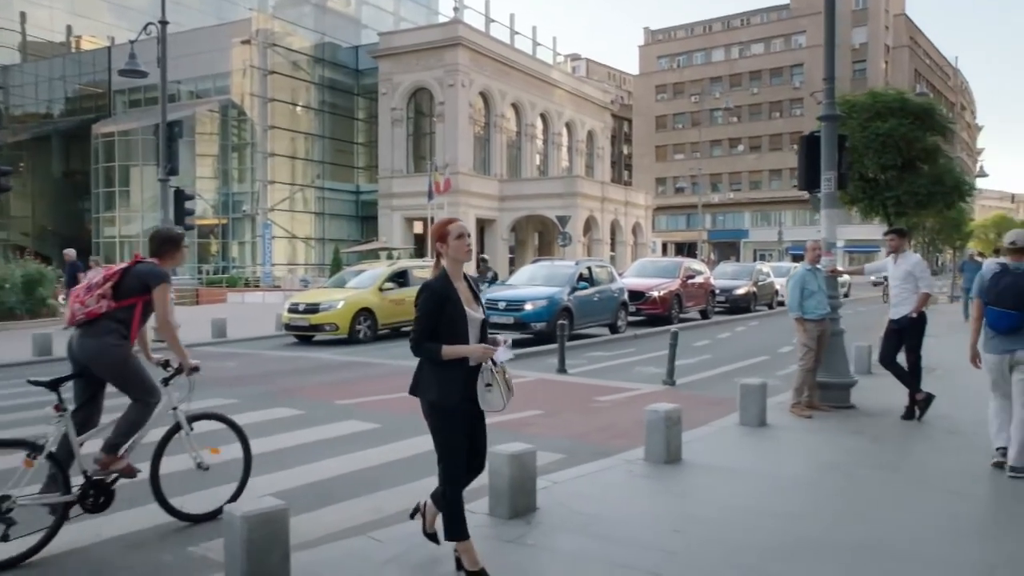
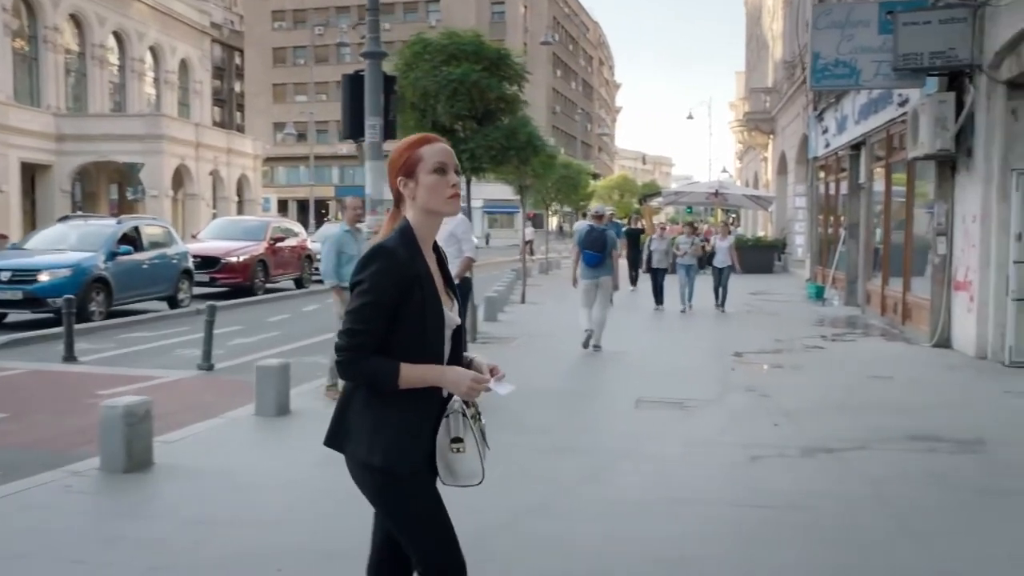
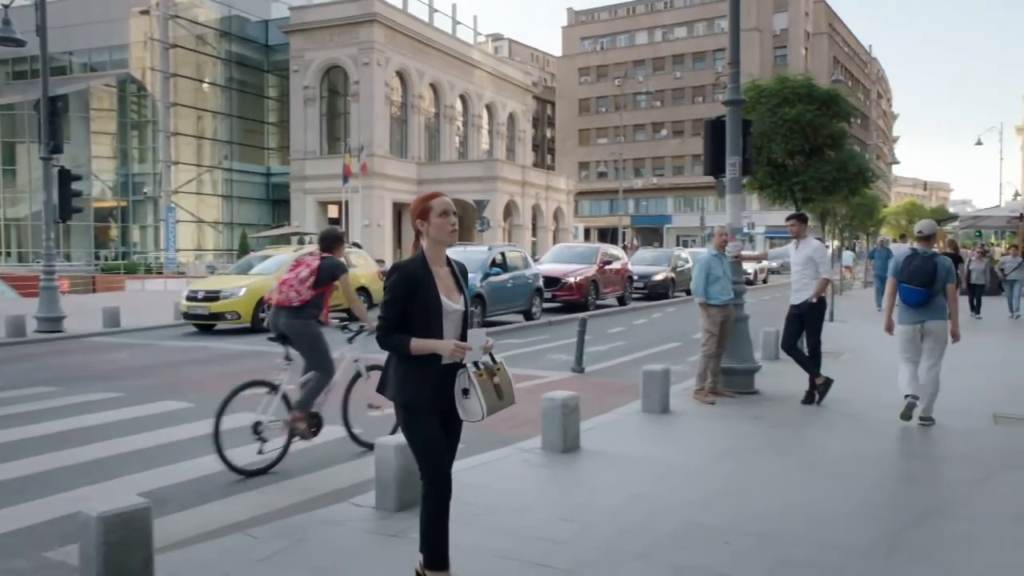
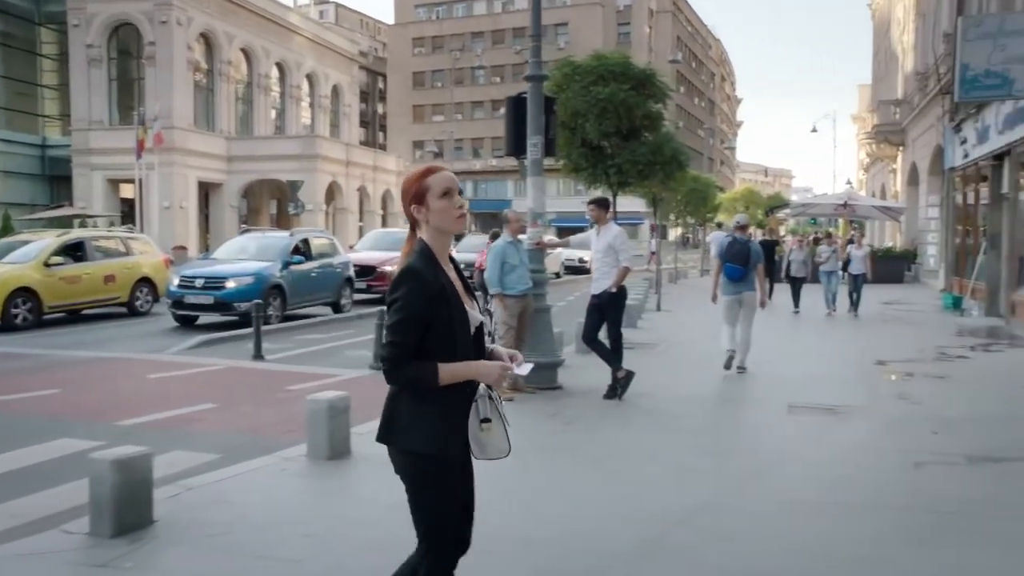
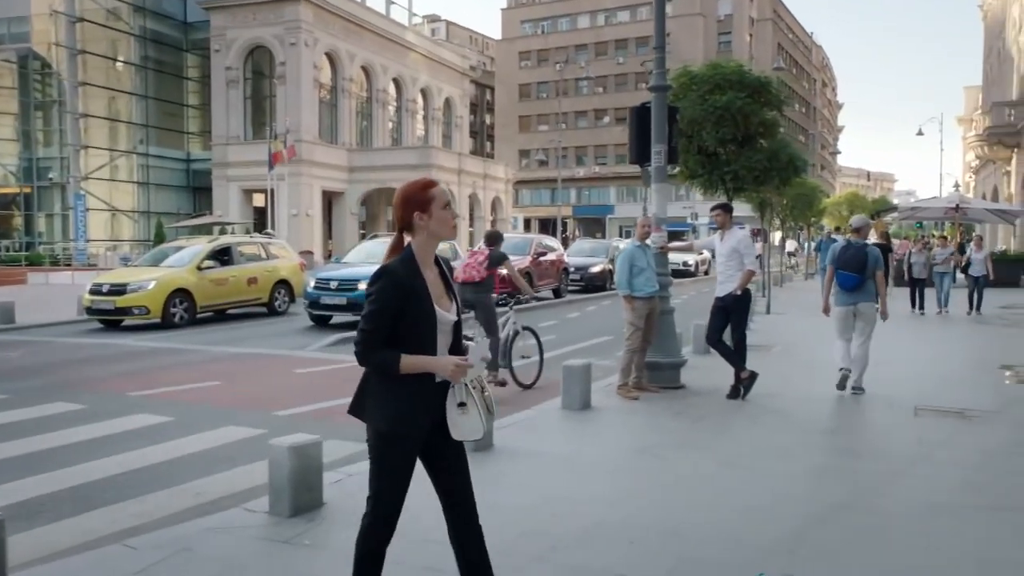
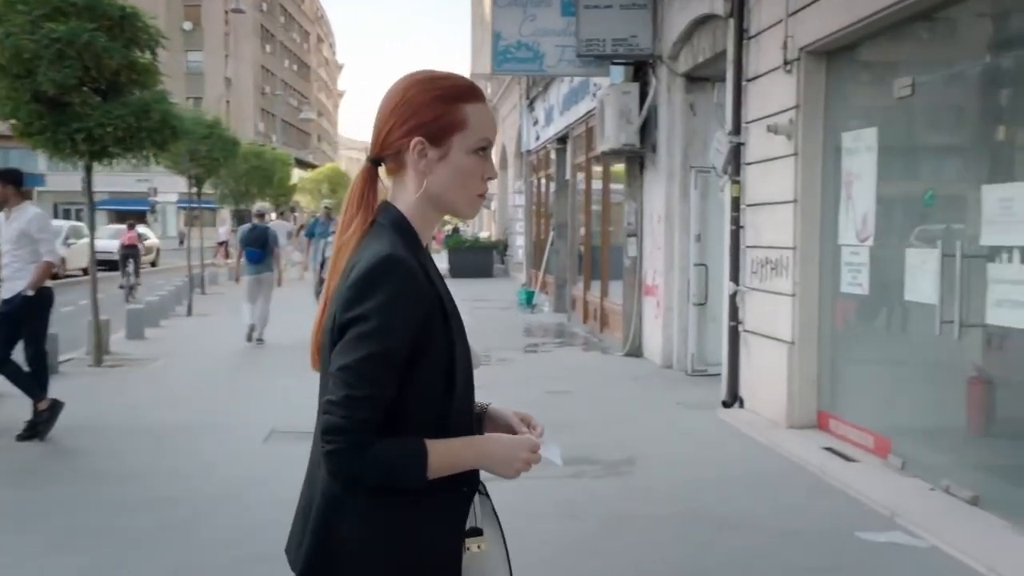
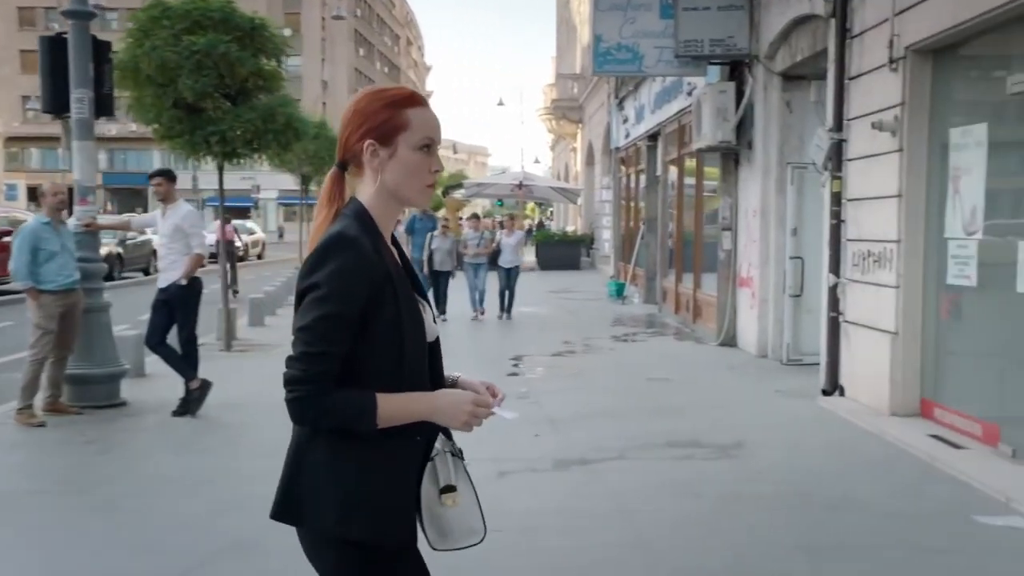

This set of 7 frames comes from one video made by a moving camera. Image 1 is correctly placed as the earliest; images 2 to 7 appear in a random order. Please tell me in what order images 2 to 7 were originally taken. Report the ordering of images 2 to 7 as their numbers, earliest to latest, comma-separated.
3, 5, 4, 2, 7, 6
